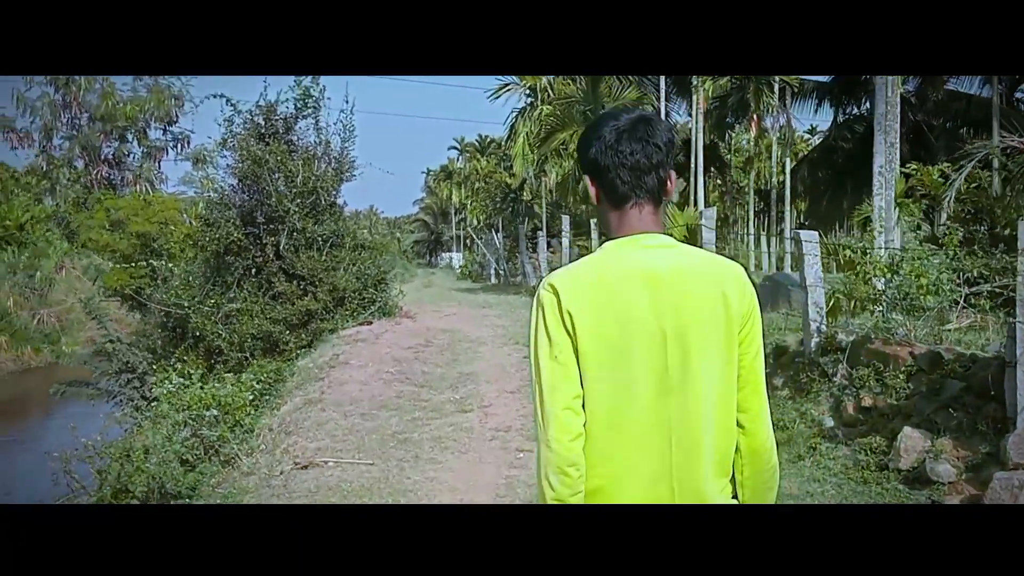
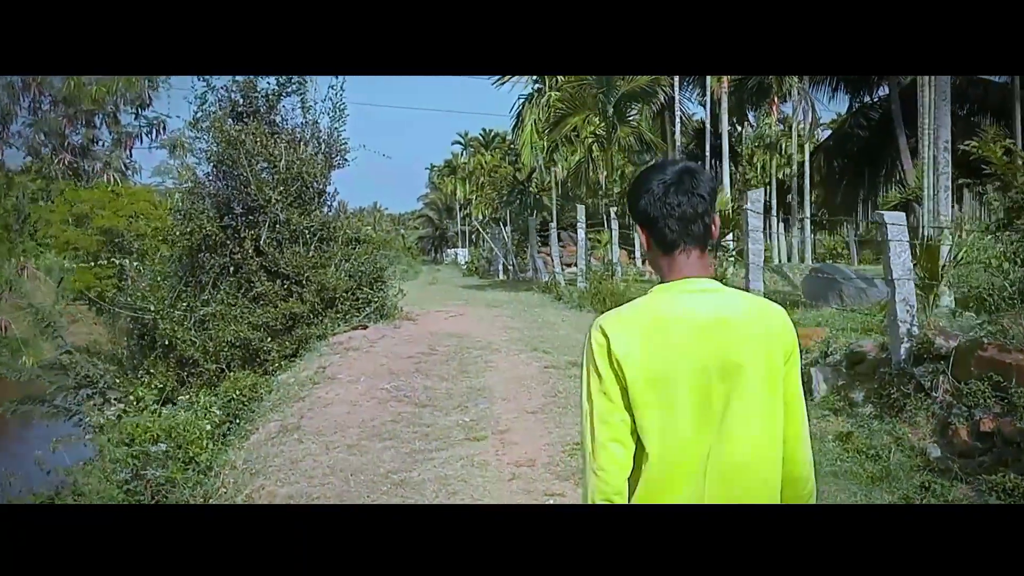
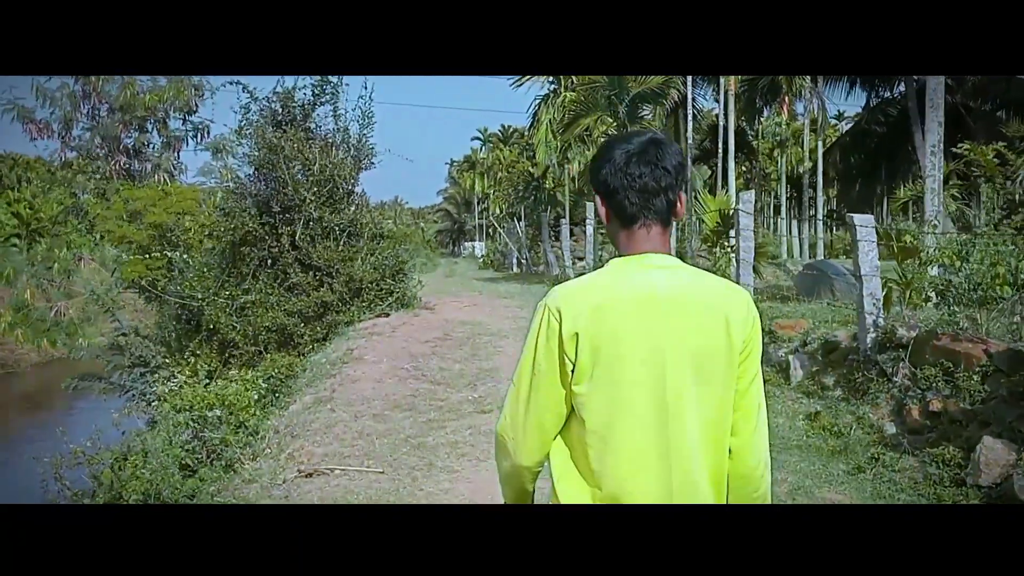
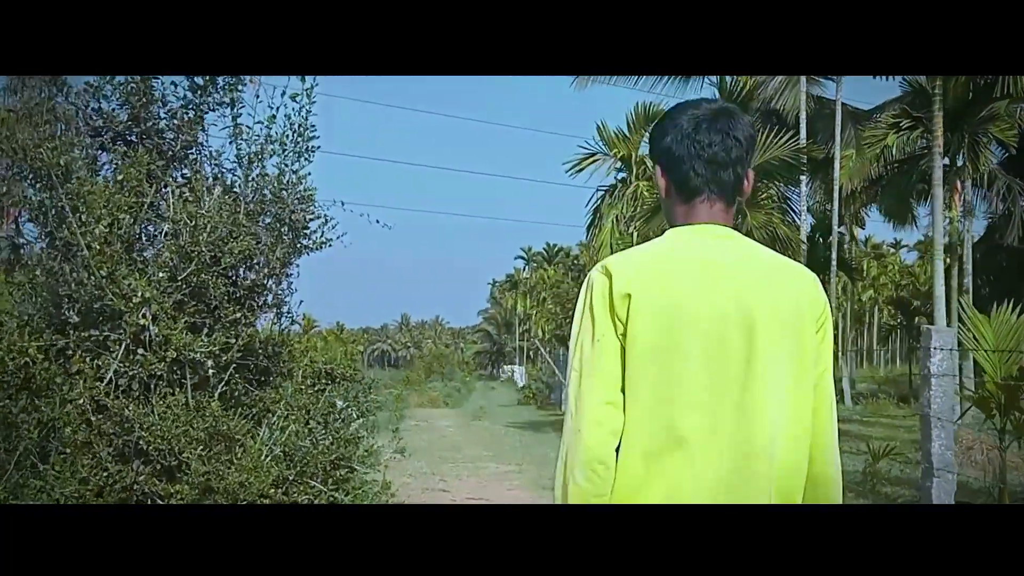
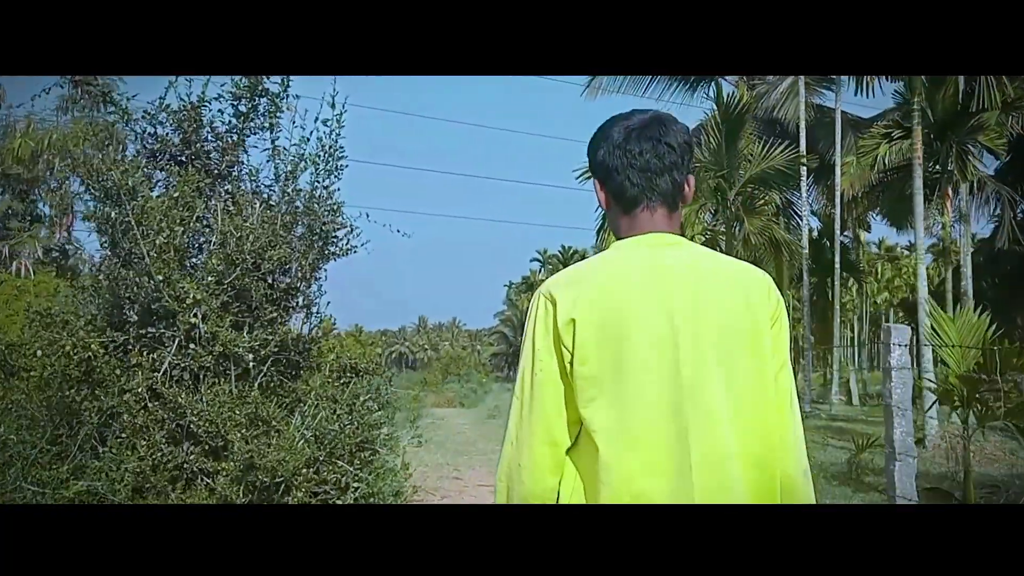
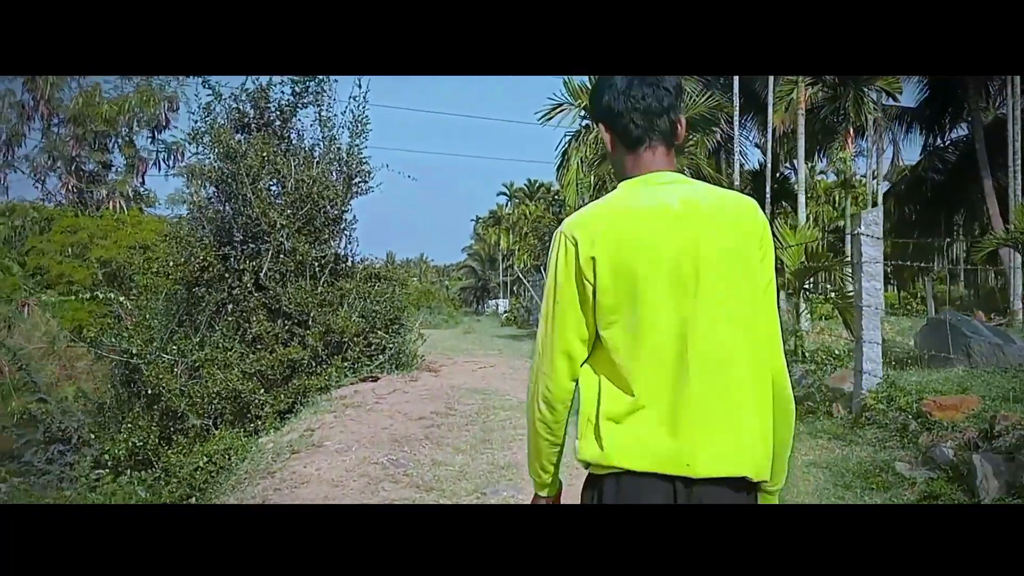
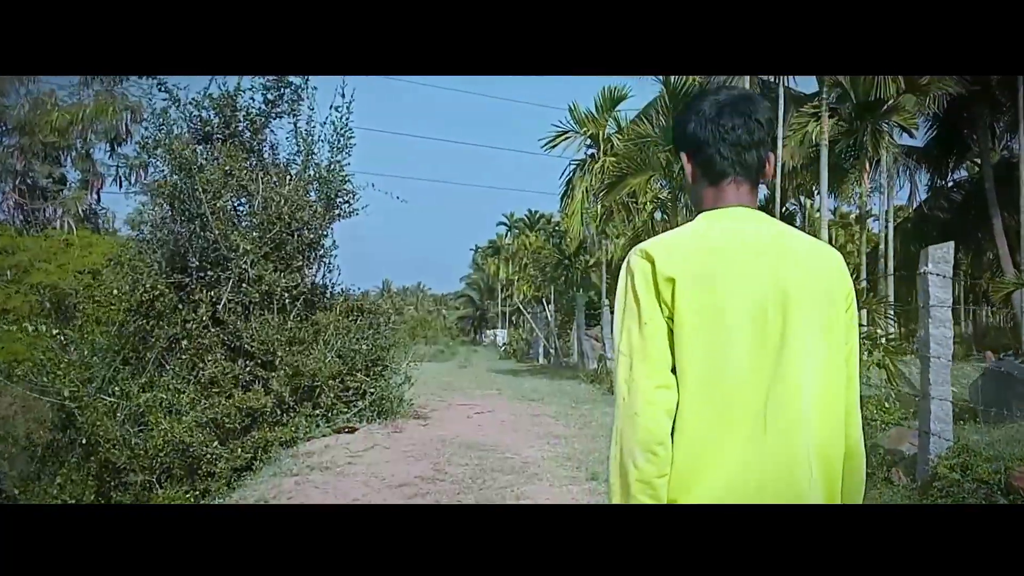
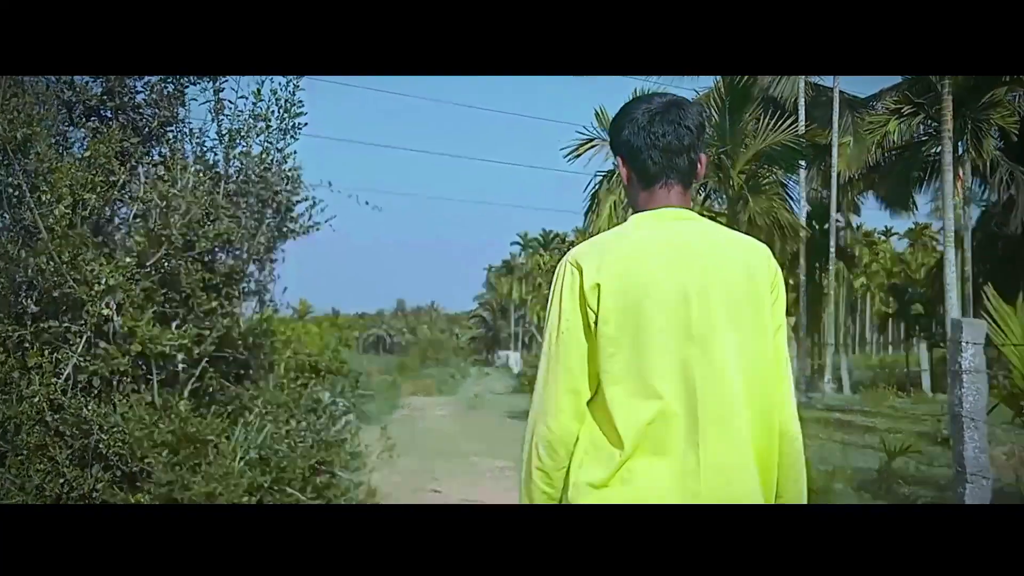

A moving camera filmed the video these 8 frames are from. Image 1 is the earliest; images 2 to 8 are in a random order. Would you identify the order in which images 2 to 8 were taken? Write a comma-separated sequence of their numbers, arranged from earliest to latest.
3, 2, 6, 7, 5, 4, 8
